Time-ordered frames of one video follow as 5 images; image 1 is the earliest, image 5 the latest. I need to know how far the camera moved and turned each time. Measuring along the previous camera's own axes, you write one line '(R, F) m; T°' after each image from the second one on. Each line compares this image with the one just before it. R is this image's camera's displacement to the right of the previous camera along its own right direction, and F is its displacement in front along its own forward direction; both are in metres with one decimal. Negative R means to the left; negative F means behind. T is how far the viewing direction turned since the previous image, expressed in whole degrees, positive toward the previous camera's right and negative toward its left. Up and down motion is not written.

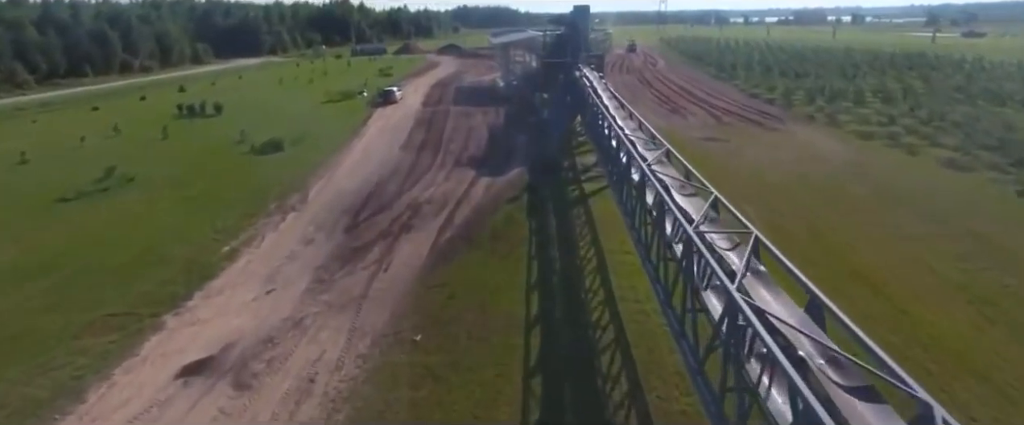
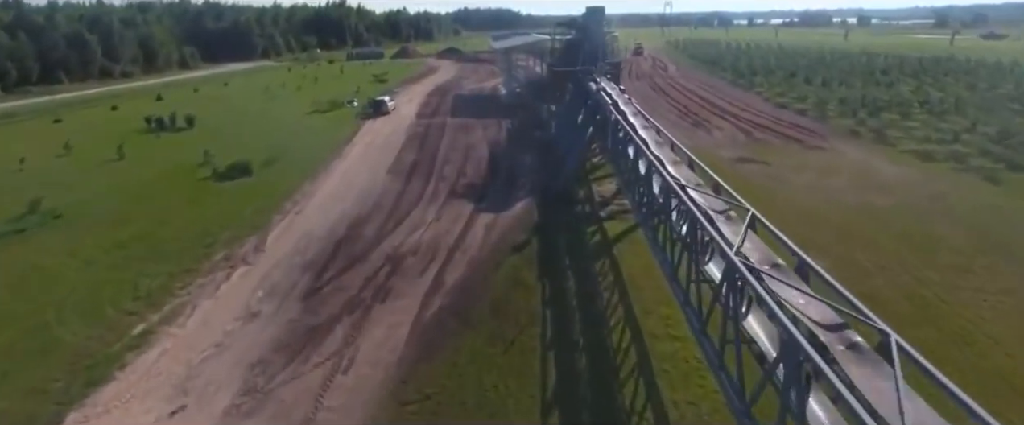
(-0.1, +3.7) m; 0°
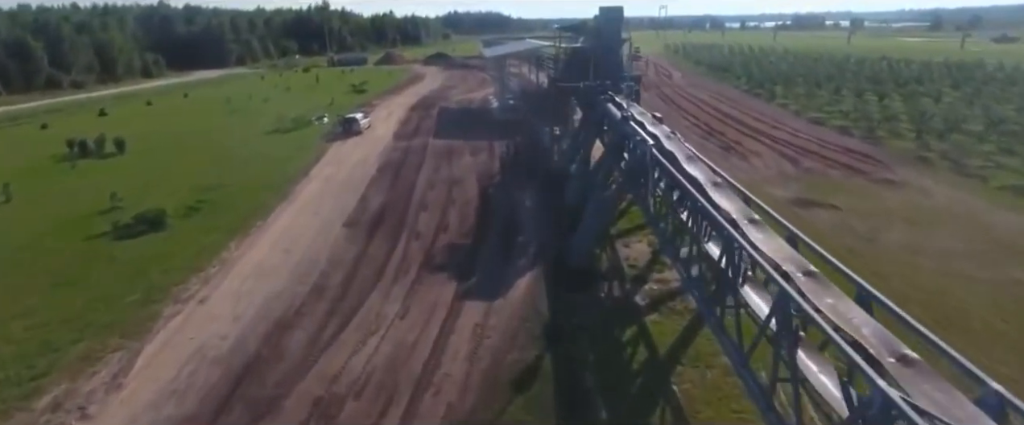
(-0.1, +5.3) m; +1°
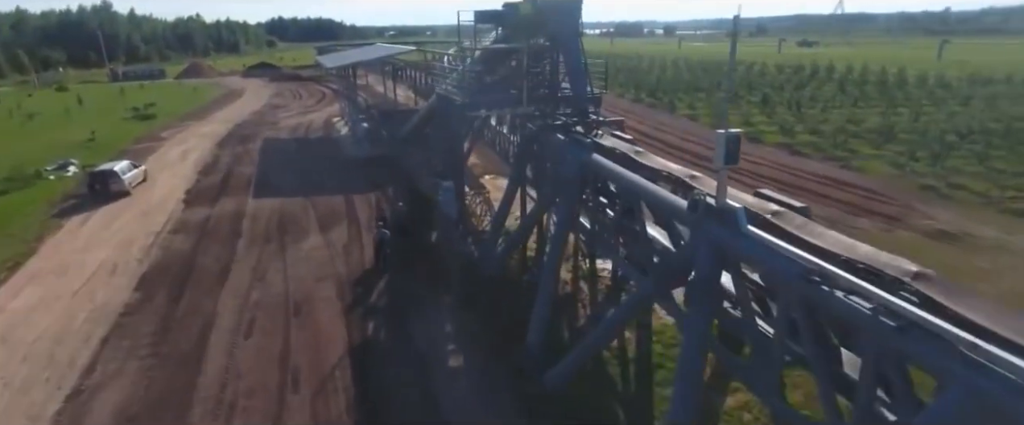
(-0.8, +9.5) m; +15°
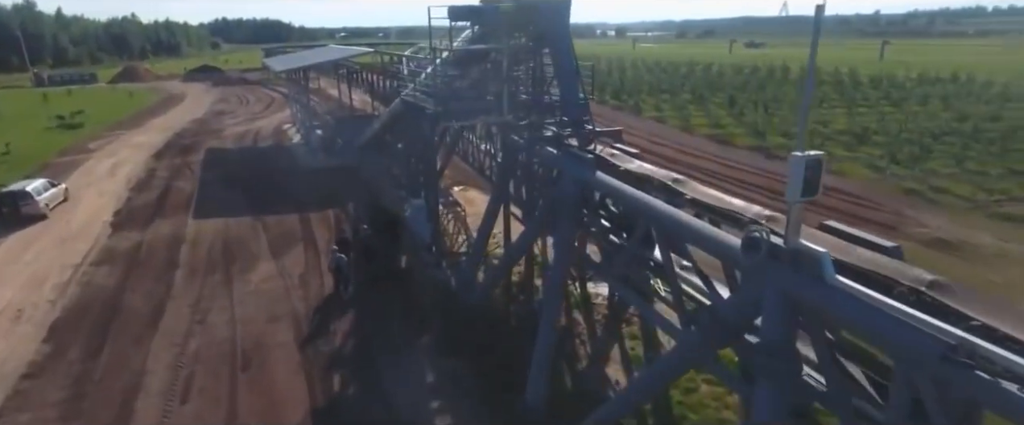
(-0.5, +1.5) m; +4°
